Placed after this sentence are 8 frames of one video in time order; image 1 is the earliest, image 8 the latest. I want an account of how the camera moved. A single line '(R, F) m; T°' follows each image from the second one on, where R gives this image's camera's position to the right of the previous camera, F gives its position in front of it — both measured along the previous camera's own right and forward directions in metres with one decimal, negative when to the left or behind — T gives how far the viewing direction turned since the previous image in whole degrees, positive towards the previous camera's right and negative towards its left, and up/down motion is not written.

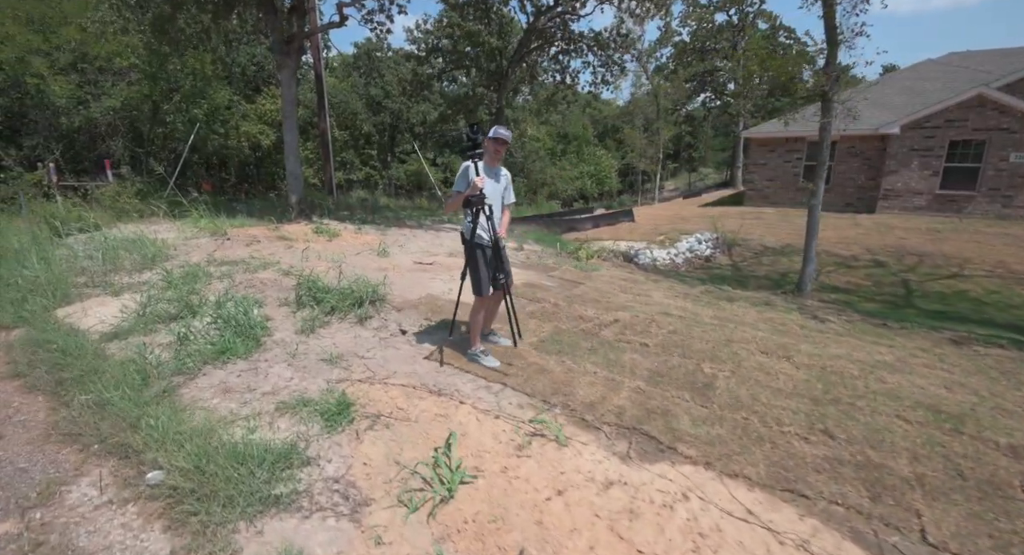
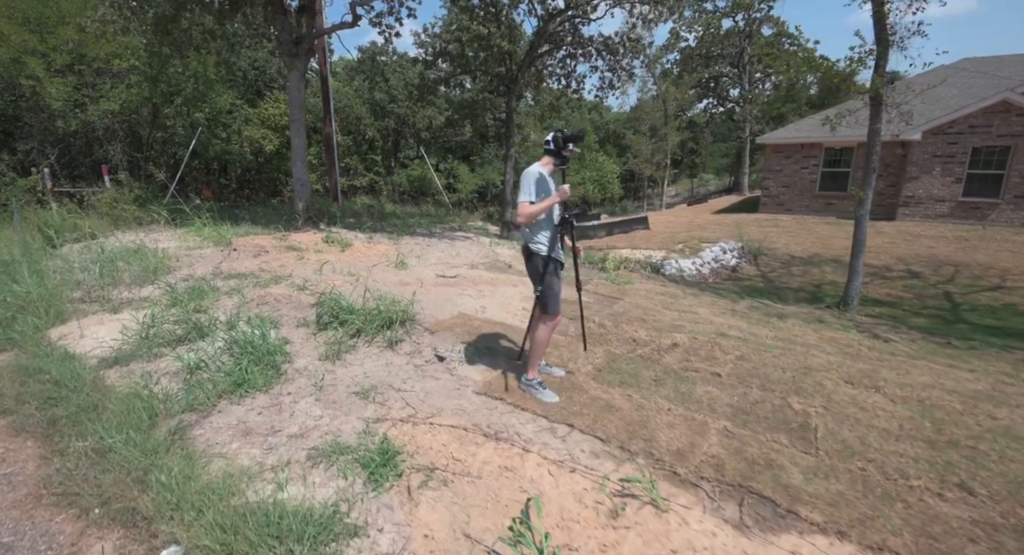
(-0.4, +0.4) m; 0°
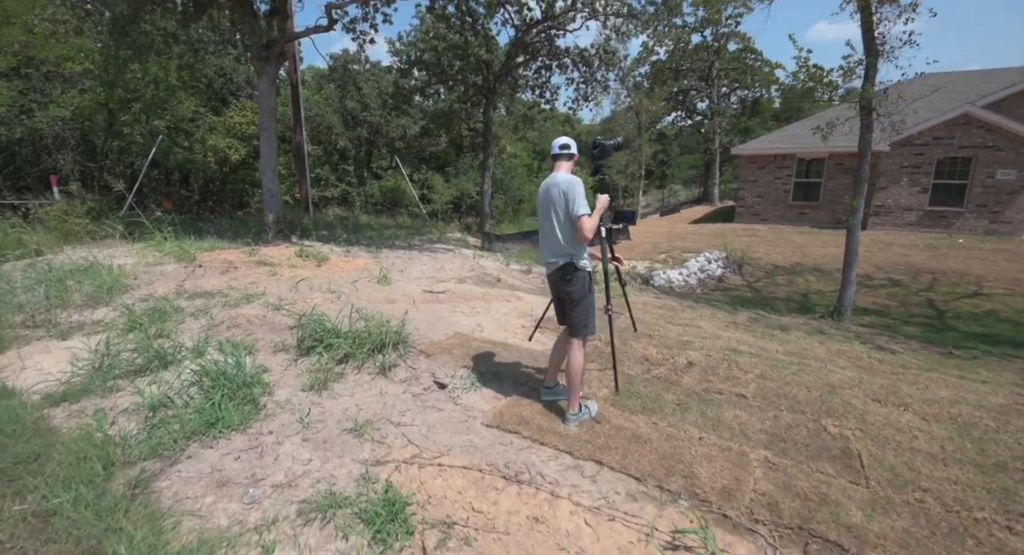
(-0.3, +0.3) m; +3°
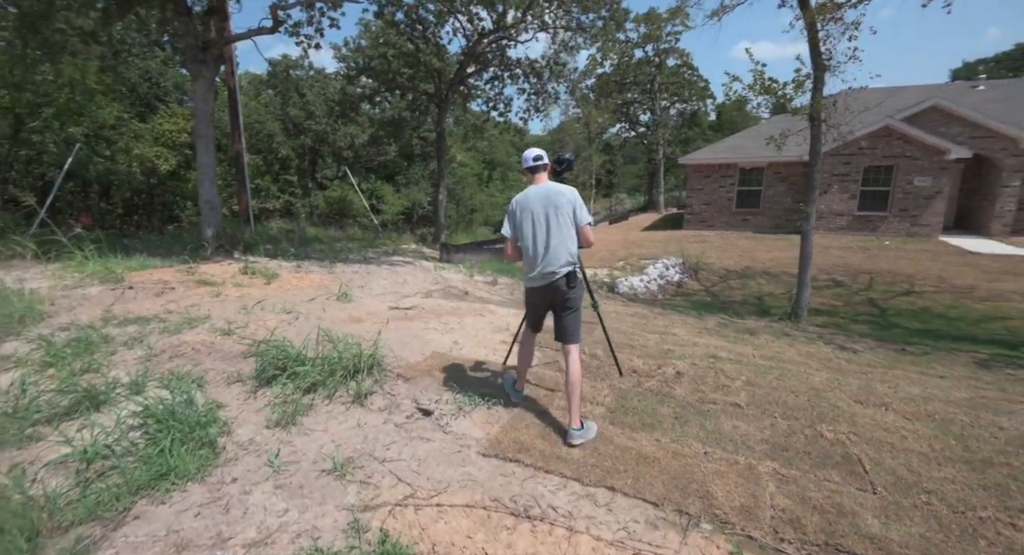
(-0.3, +0.2) m; +6°
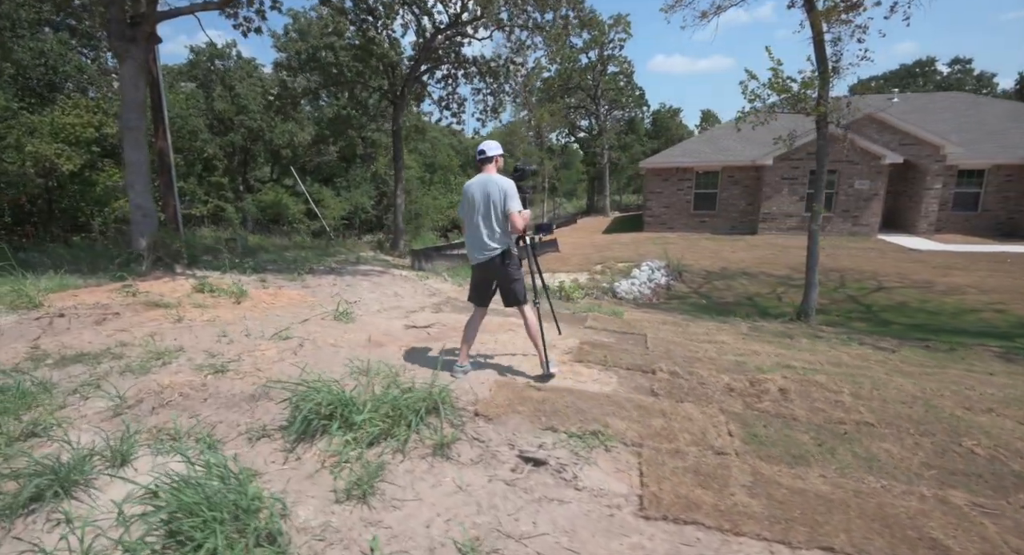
(-1.1, +0.7) m; +8°
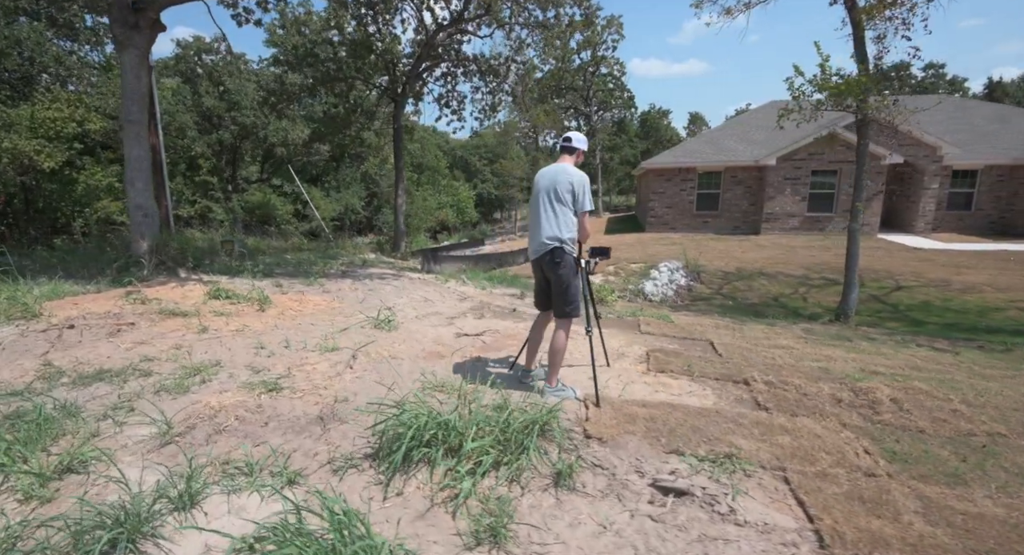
(-0.7, +0.3) m; +2°
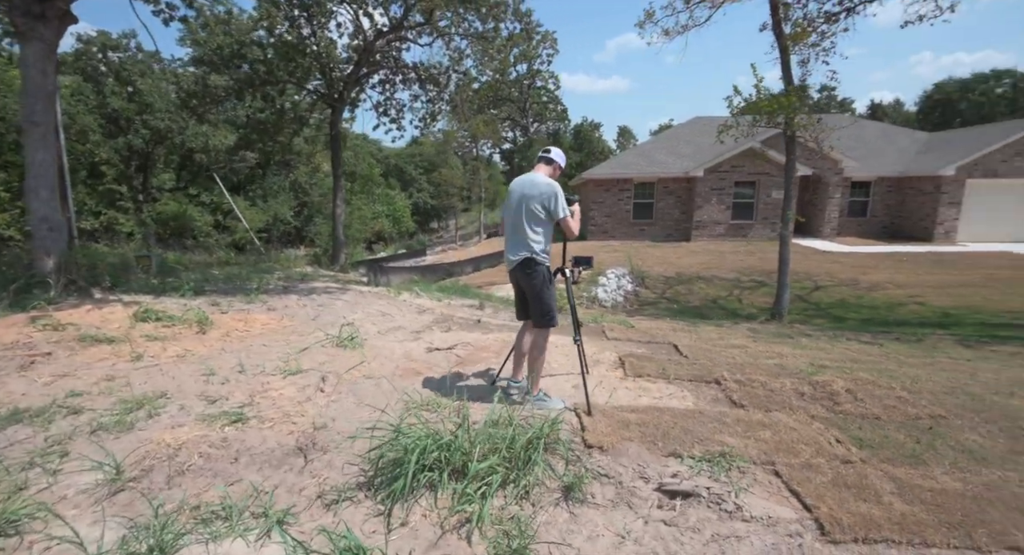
(-0.3, +0.1) m; +8°
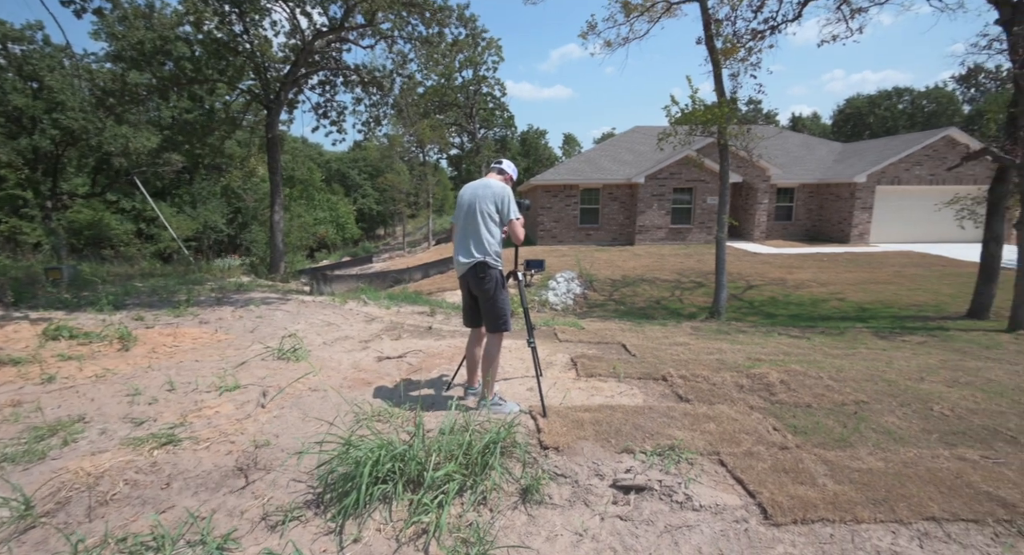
(0.0, 0.0) m; +6°
